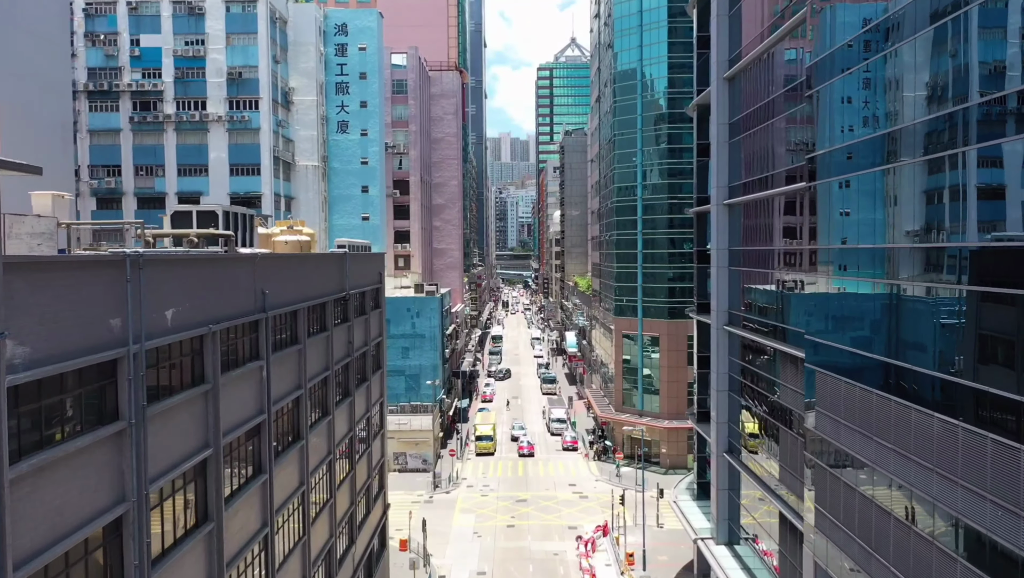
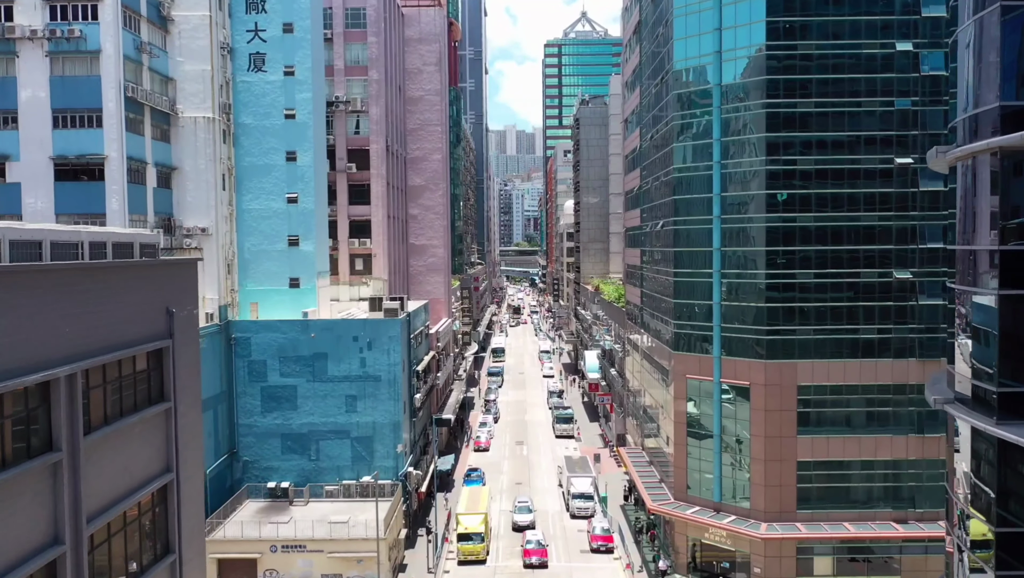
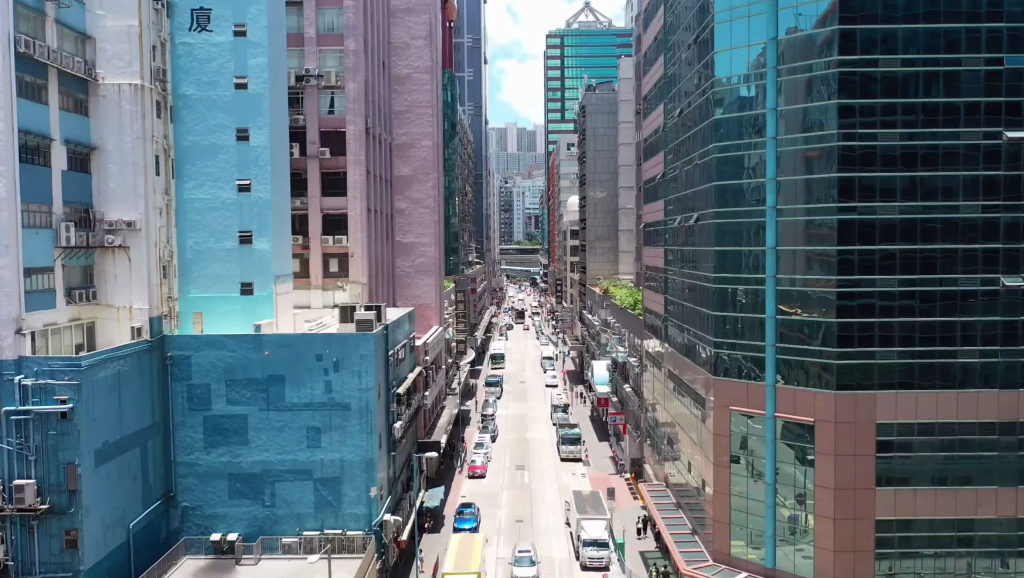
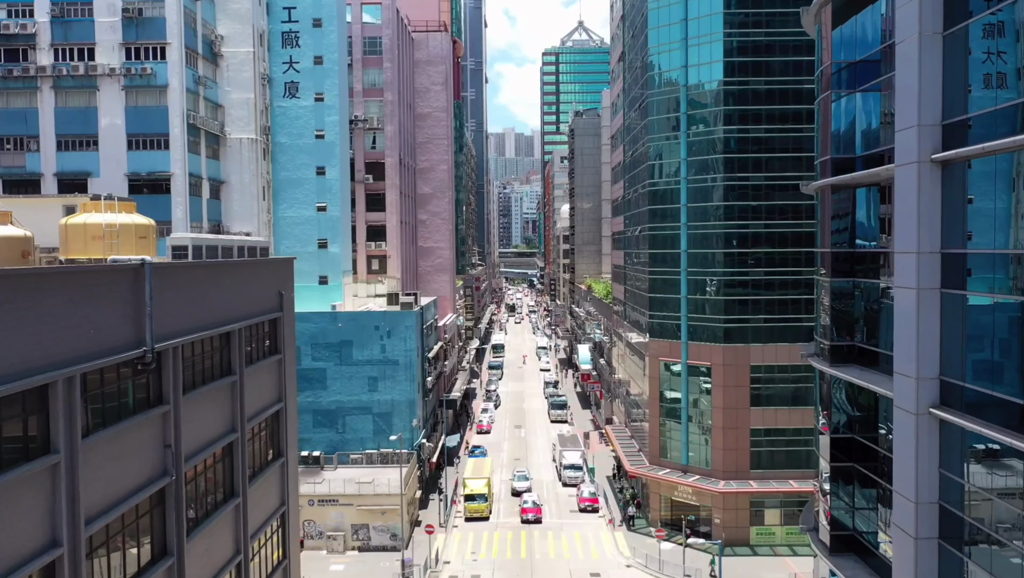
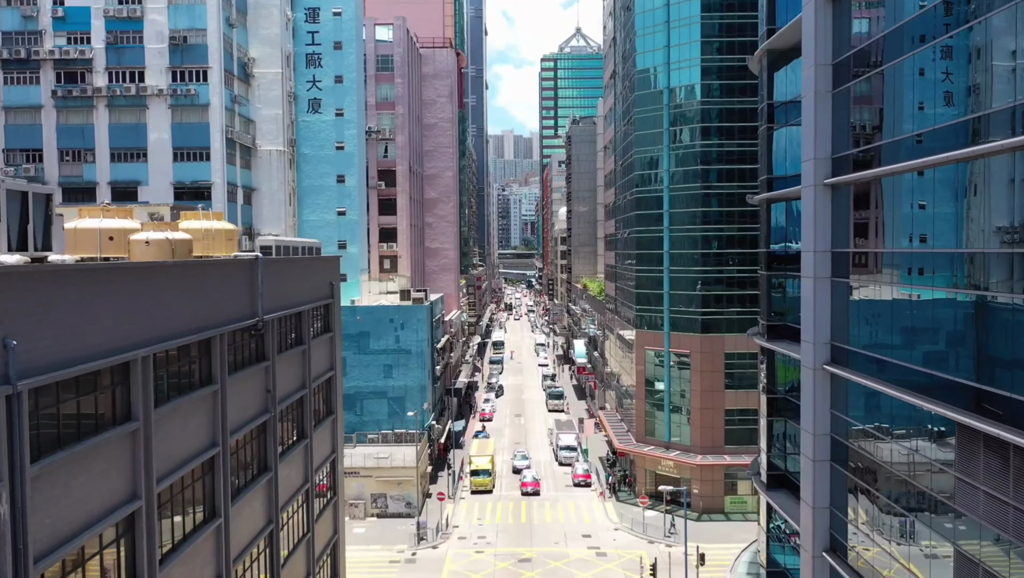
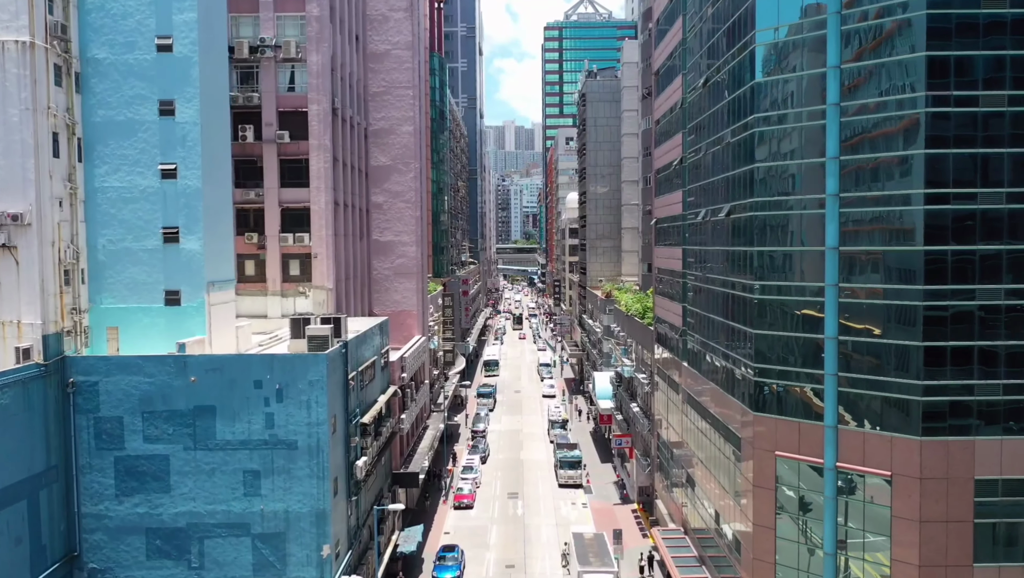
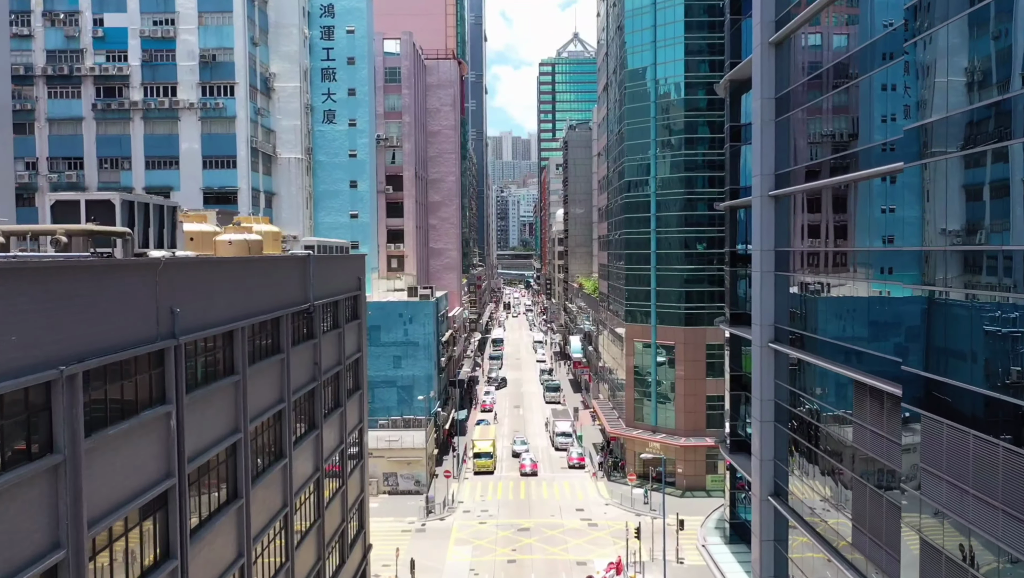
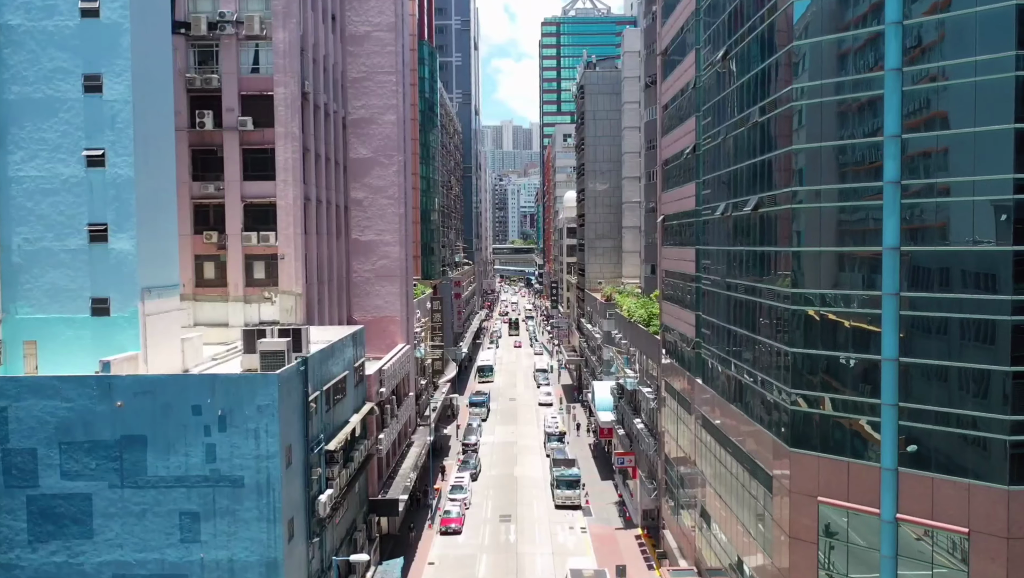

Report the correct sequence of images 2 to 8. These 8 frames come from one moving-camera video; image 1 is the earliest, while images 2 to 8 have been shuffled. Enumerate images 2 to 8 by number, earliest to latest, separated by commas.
7, 5, 4, 2, 3, 6, 8
